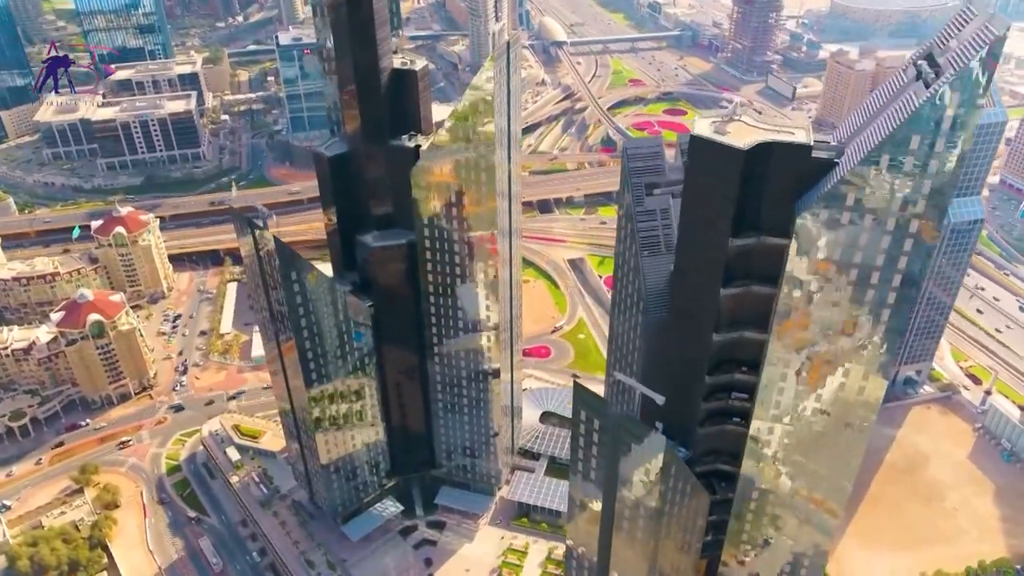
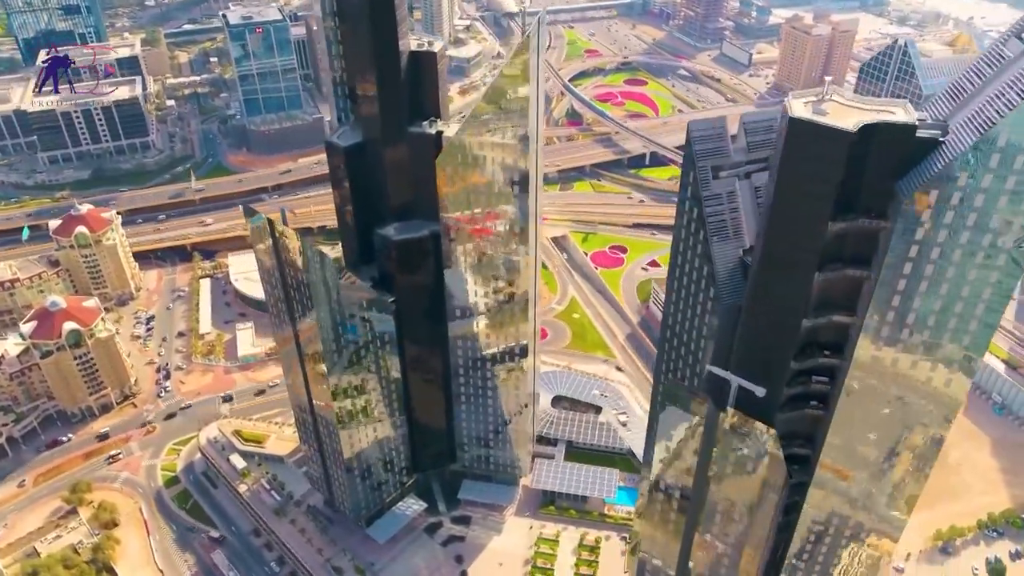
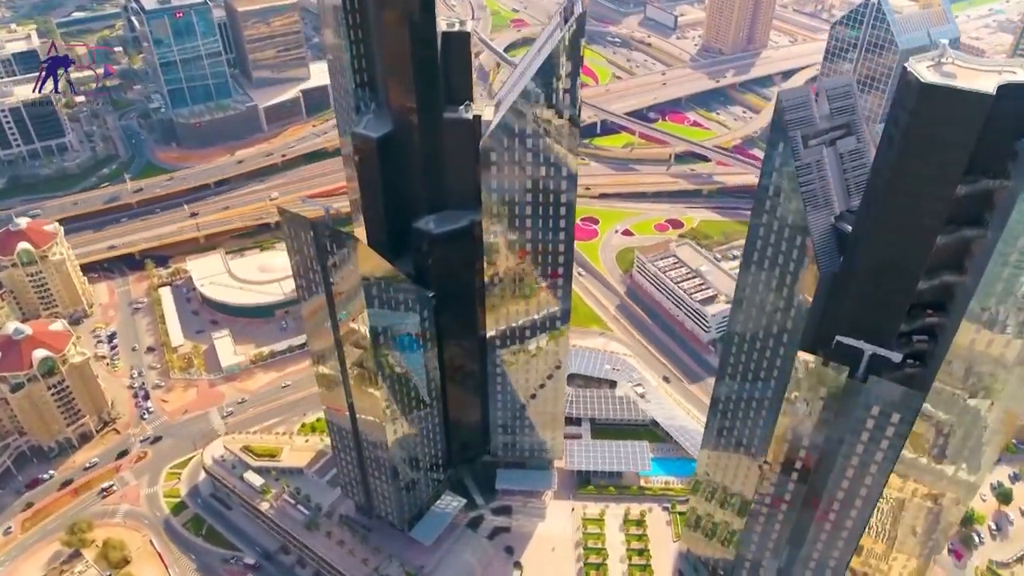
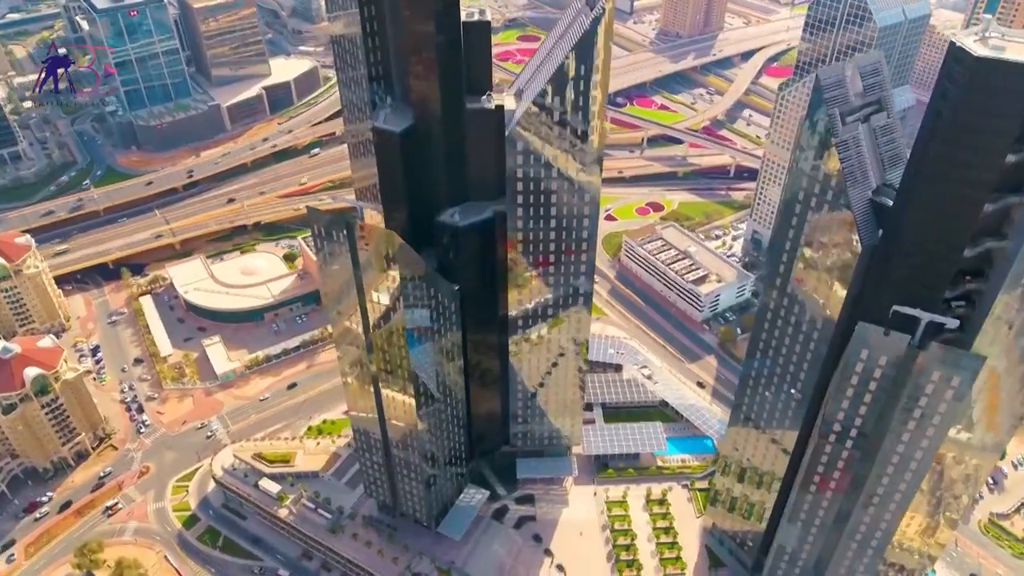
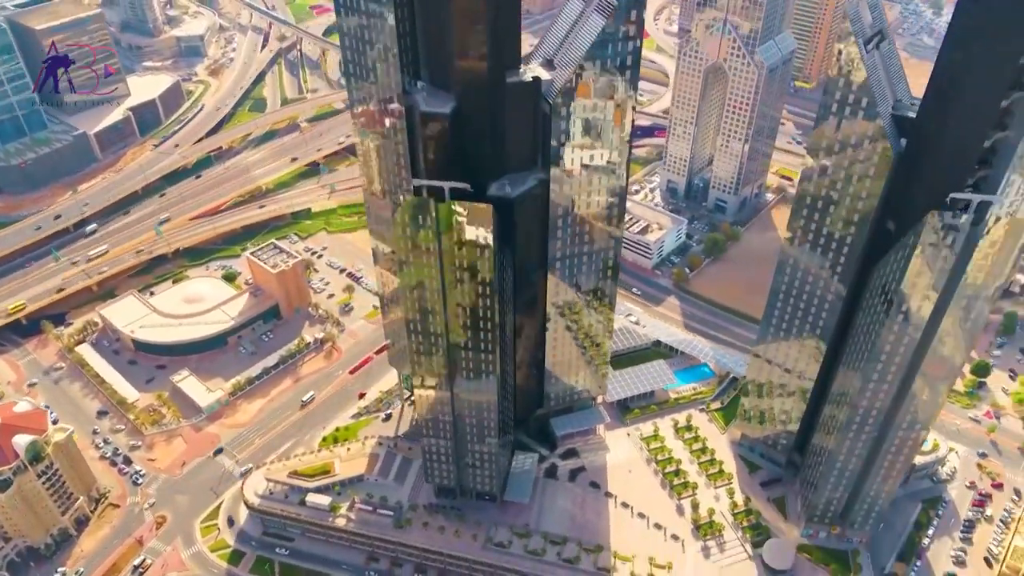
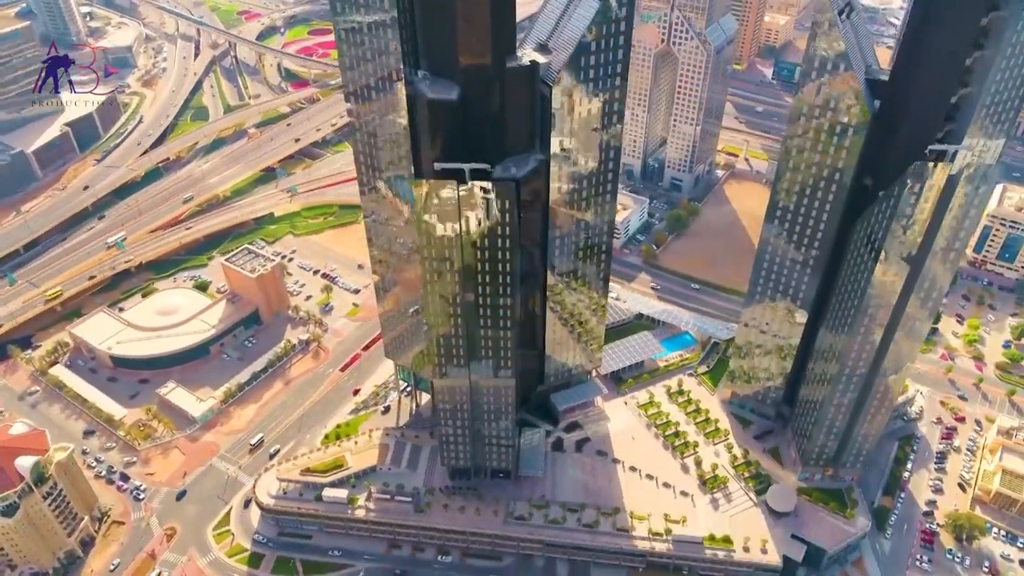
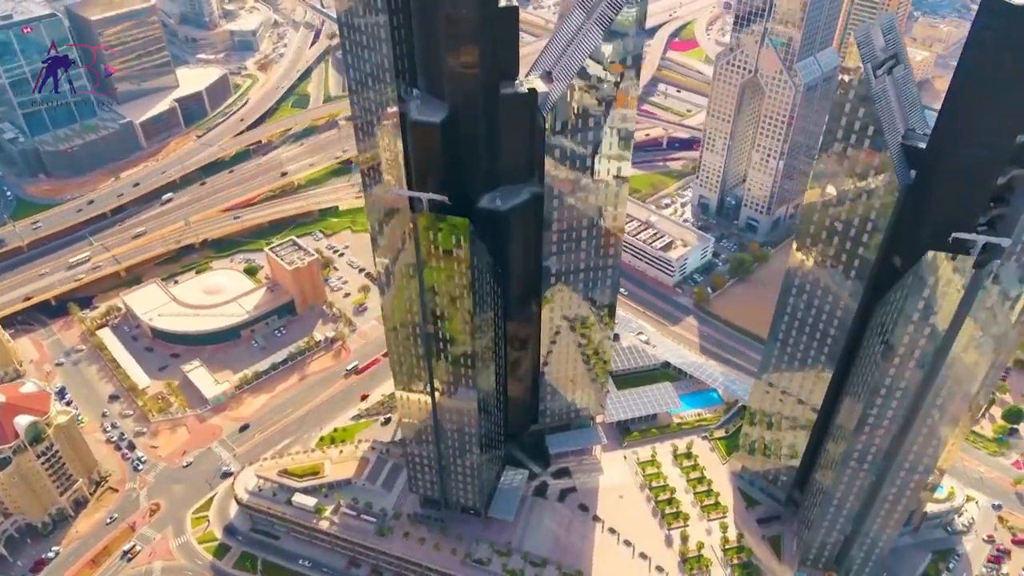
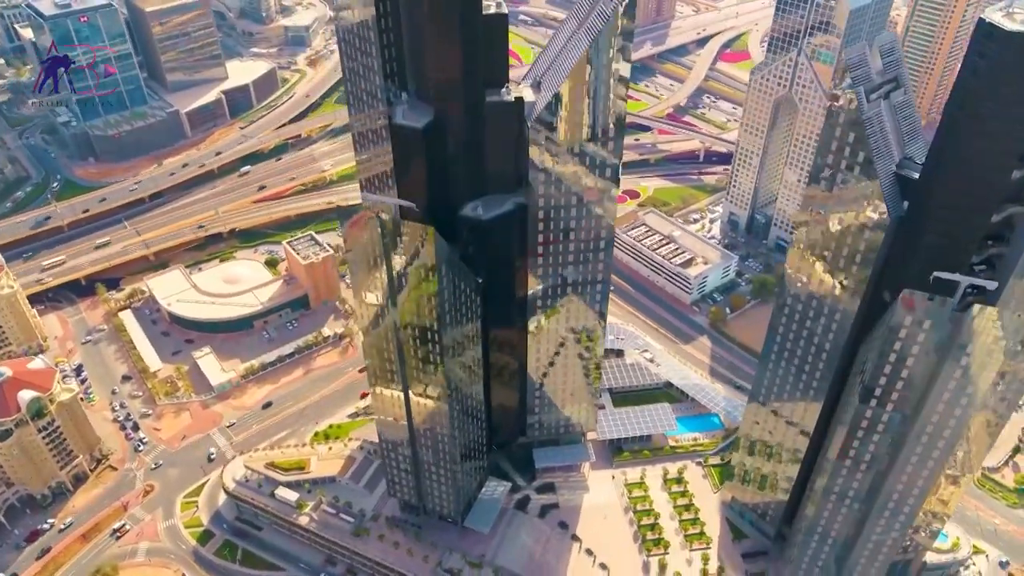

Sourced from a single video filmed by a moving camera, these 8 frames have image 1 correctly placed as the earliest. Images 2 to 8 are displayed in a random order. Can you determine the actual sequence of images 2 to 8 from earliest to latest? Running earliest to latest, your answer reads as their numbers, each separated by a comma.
2, 3, 4, 8, 7, 5, 6
